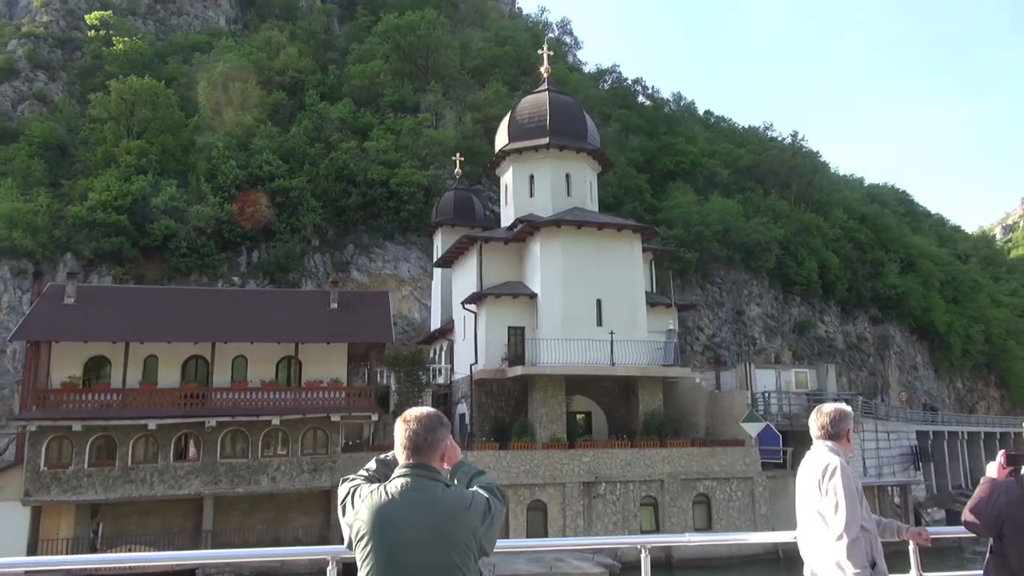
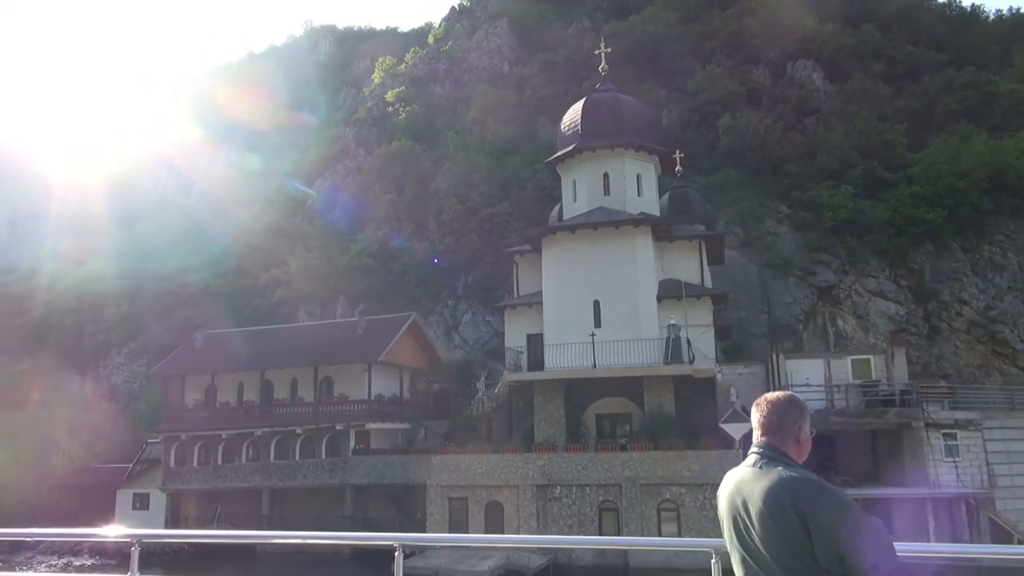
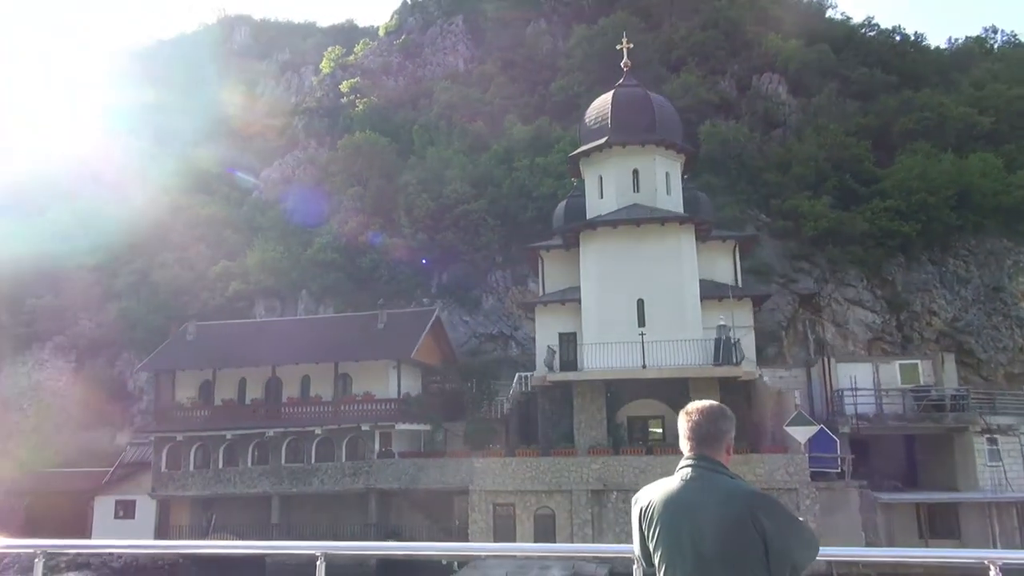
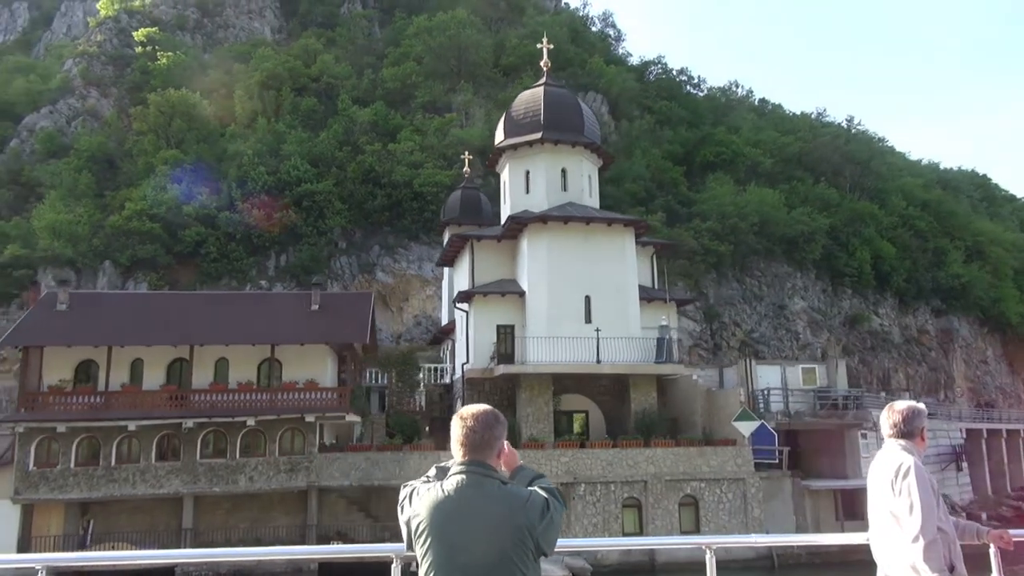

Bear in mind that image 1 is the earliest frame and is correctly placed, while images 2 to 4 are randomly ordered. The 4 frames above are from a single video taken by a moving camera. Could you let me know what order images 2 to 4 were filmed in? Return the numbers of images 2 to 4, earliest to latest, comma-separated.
4, 3, 2
